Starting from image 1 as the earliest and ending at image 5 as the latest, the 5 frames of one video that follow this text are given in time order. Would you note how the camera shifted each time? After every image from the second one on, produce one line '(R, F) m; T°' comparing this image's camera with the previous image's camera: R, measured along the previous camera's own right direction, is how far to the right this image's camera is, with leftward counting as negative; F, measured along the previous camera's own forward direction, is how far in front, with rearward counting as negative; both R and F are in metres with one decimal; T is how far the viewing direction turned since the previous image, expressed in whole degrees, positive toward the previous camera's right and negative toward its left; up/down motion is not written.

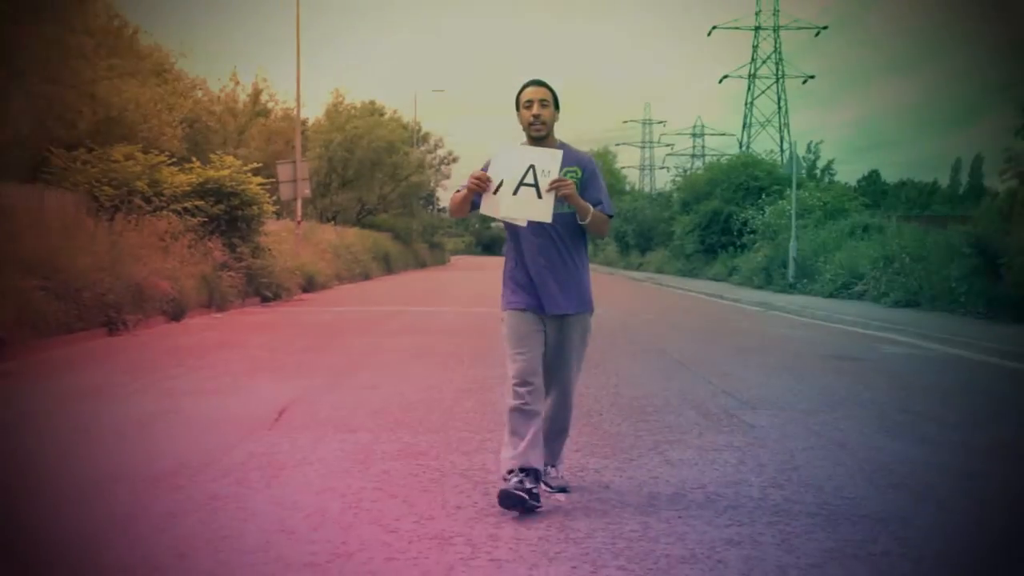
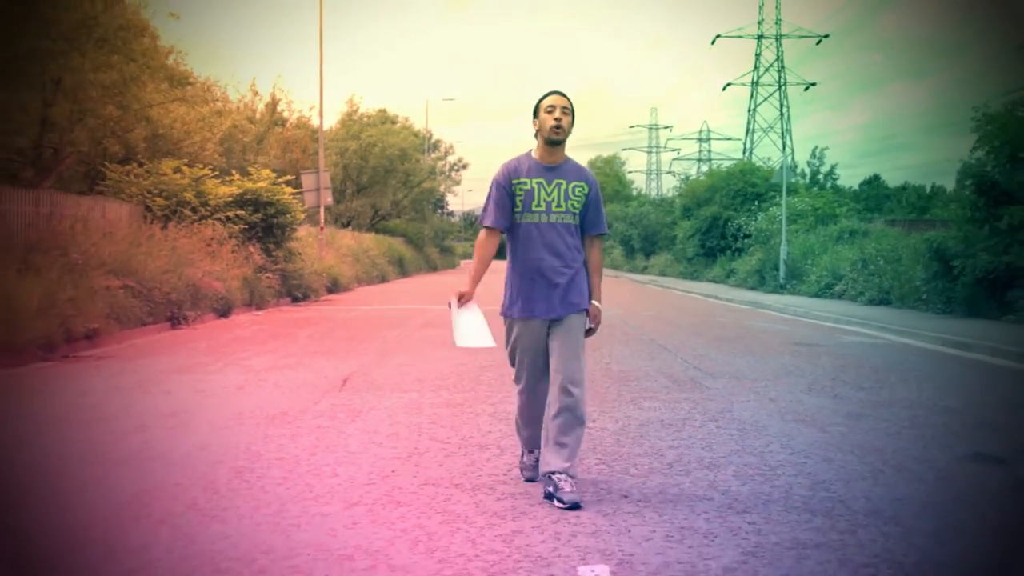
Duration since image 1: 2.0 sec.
(0.0, -1.9) m; 0°
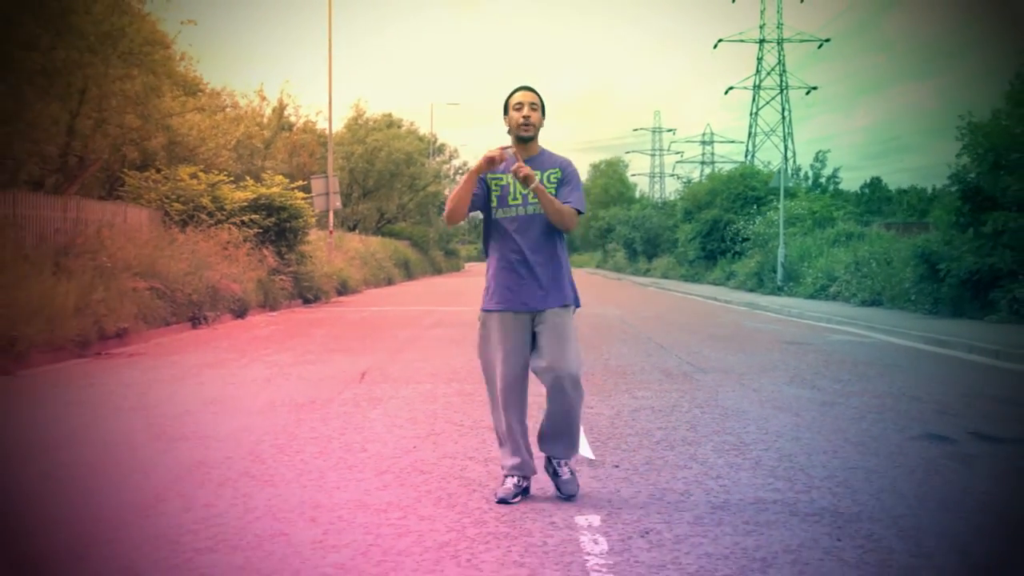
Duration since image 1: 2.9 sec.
(0.0, -0.7) m; 0°
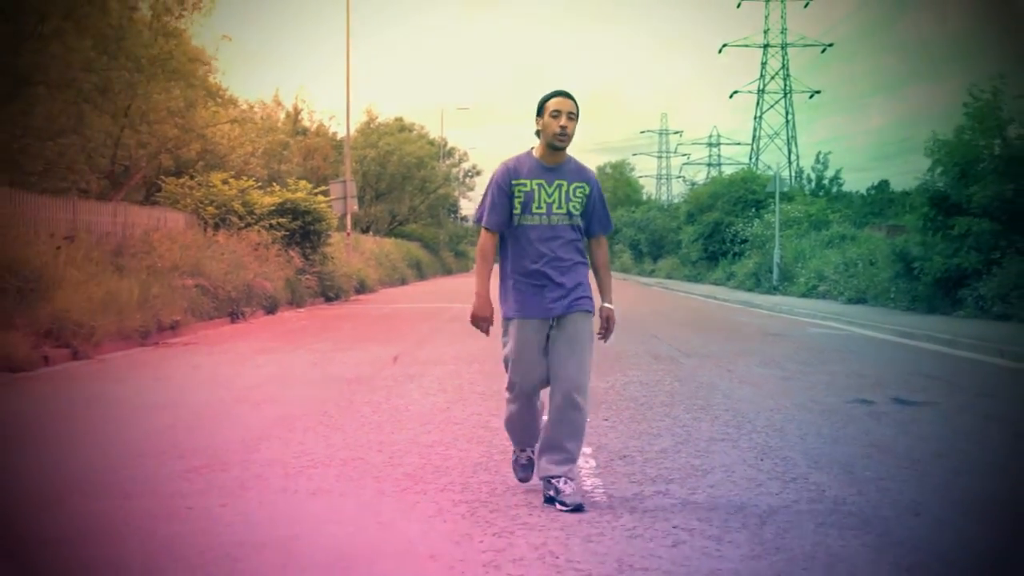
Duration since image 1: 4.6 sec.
(0.0, -1.5) m; 0°
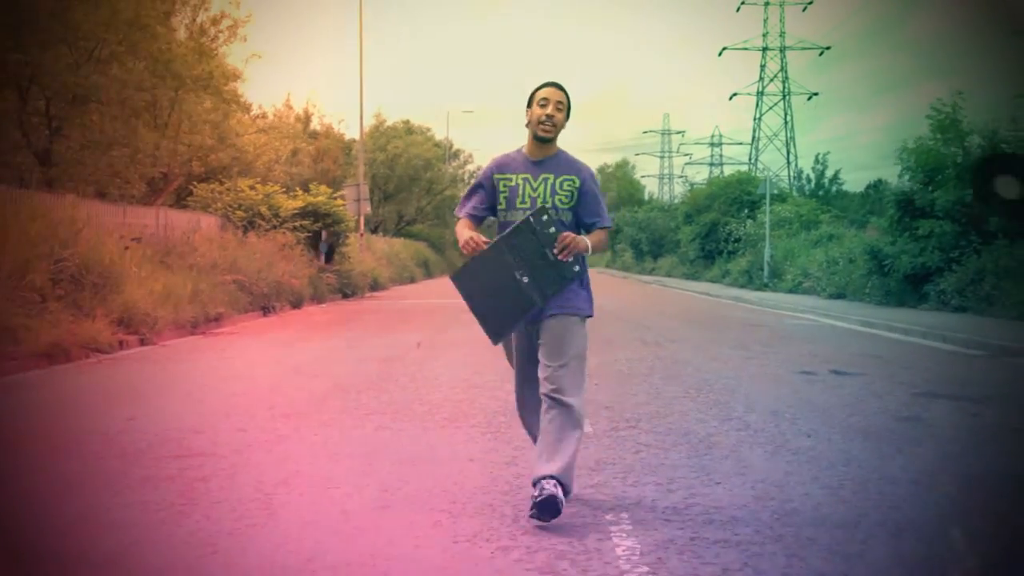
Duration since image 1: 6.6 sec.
(-0.1, -1.8) m; 0°
